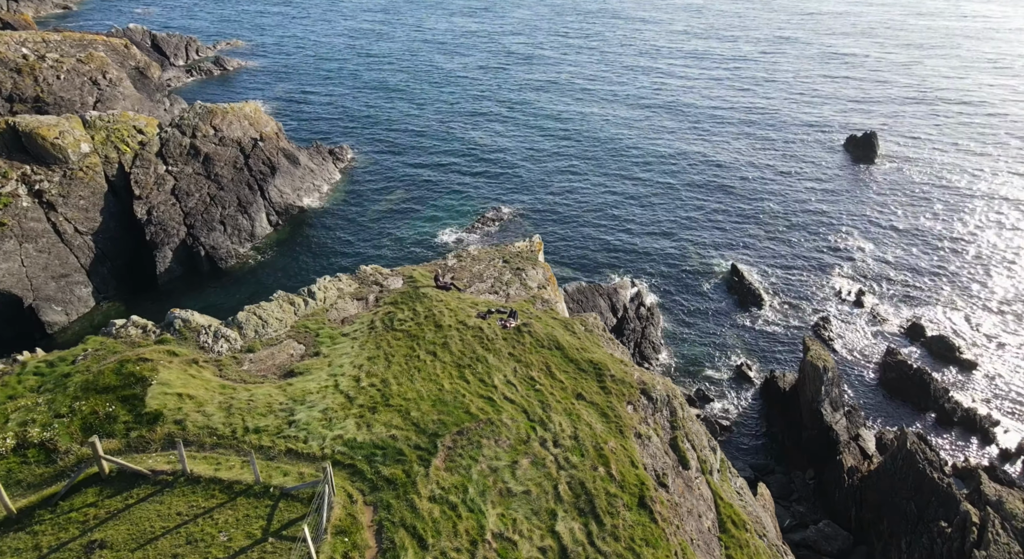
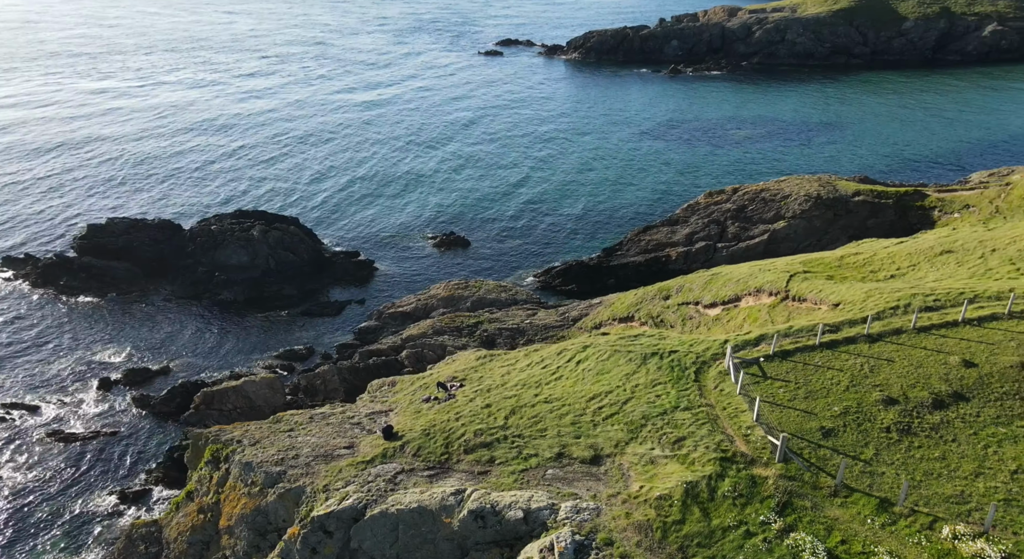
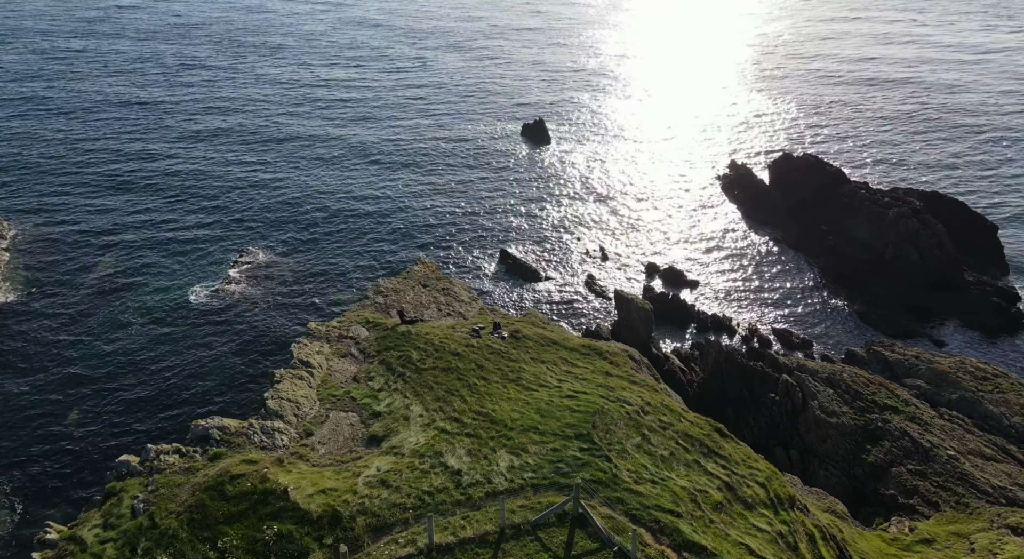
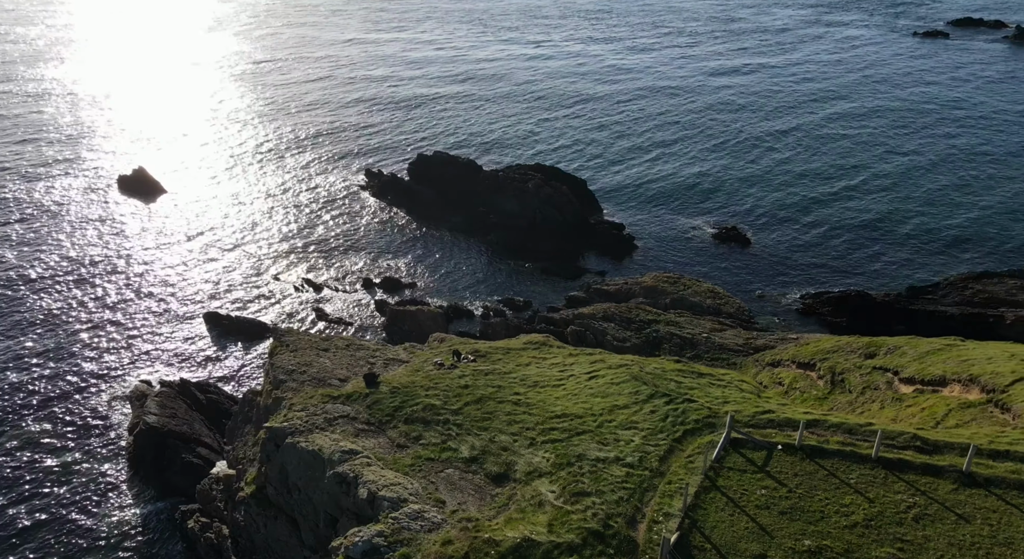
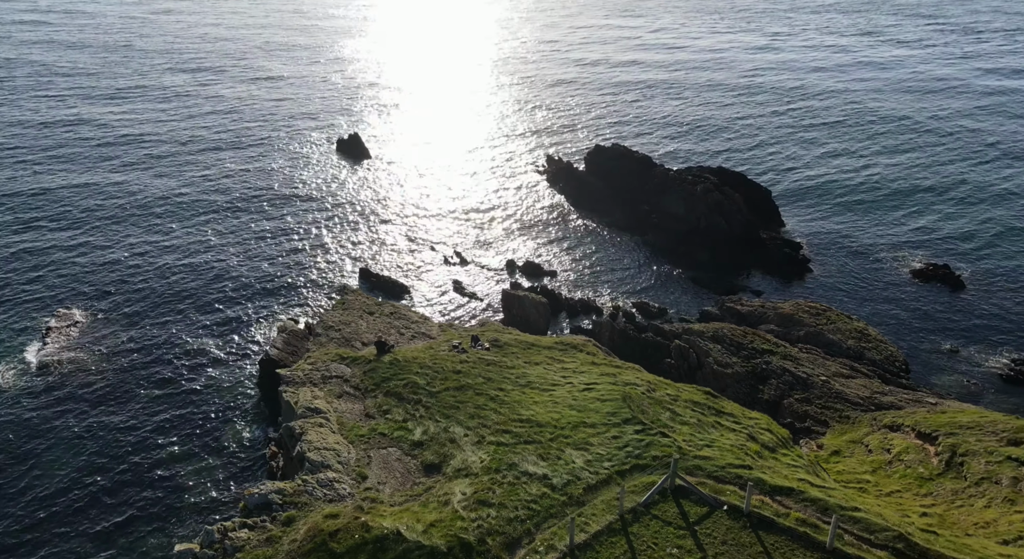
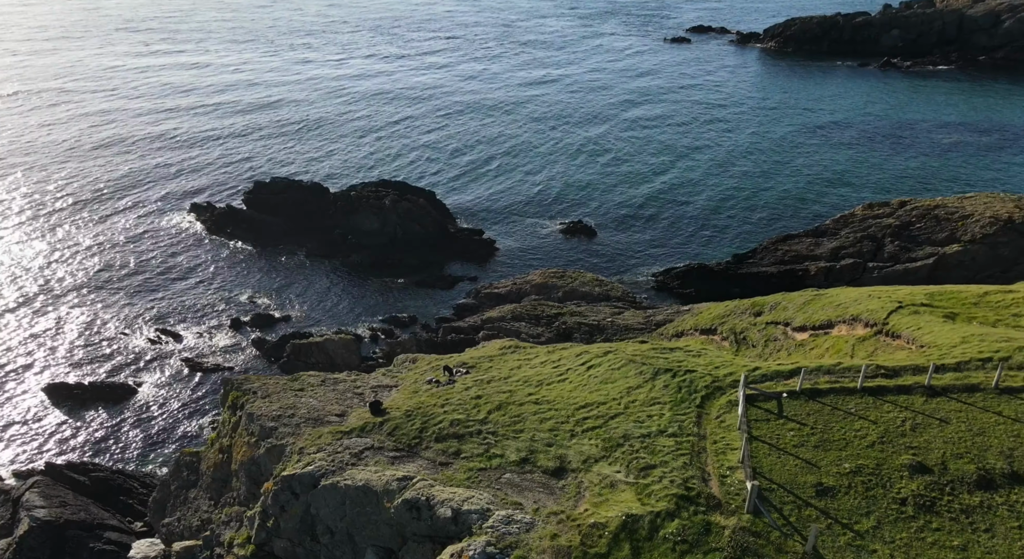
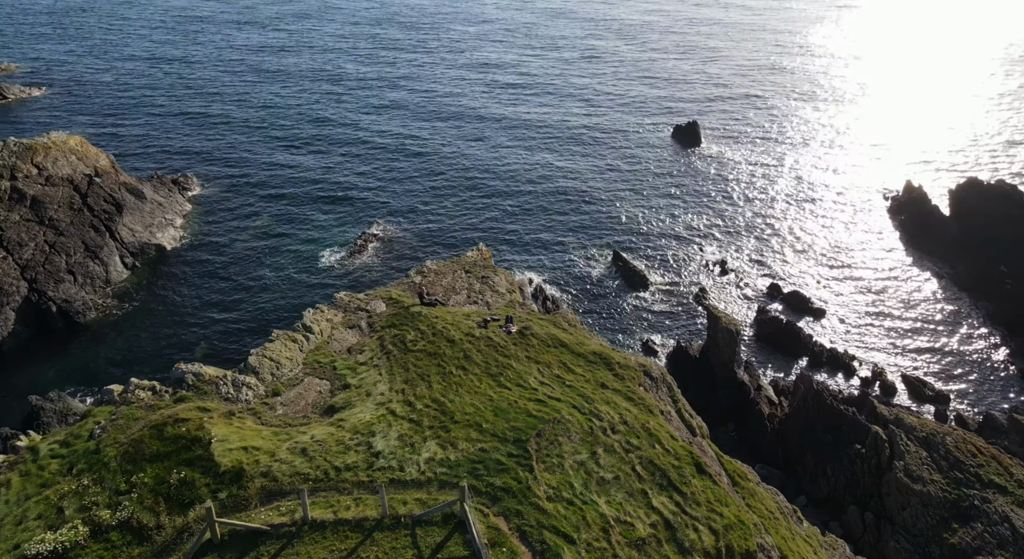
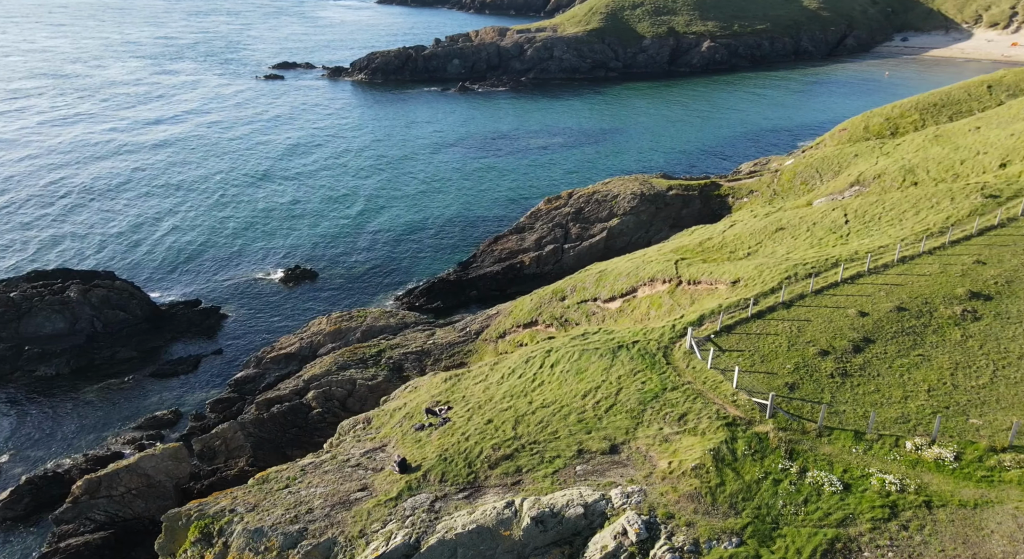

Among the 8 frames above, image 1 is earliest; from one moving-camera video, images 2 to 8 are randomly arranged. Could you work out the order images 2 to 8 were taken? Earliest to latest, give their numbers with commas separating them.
7, 3, 5, 4, 6, 2, 8
